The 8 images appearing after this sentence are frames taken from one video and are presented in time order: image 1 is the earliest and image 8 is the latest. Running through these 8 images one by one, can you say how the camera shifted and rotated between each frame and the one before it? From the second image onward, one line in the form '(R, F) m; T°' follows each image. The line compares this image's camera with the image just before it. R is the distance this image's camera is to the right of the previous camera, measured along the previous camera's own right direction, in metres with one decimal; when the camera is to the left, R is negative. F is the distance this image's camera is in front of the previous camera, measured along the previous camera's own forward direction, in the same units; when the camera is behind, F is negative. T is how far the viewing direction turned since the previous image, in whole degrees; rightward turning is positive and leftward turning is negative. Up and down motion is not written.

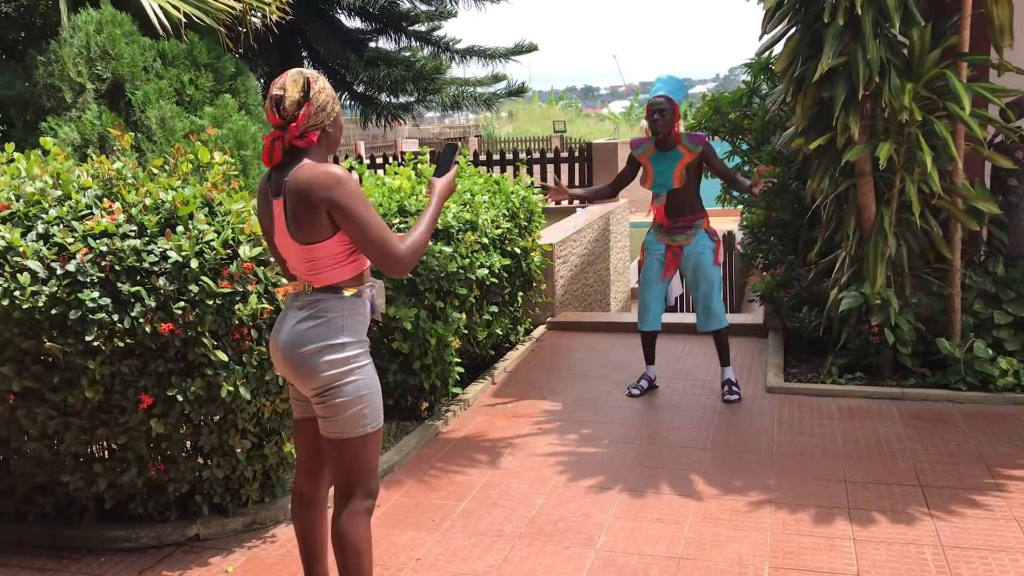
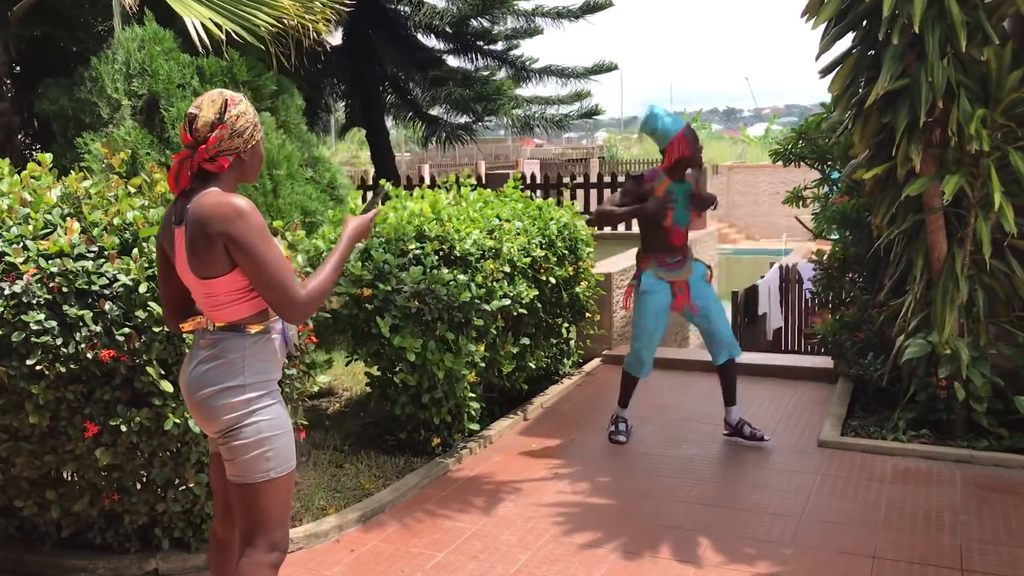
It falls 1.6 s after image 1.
(+0.5, +0.3) m; -8°
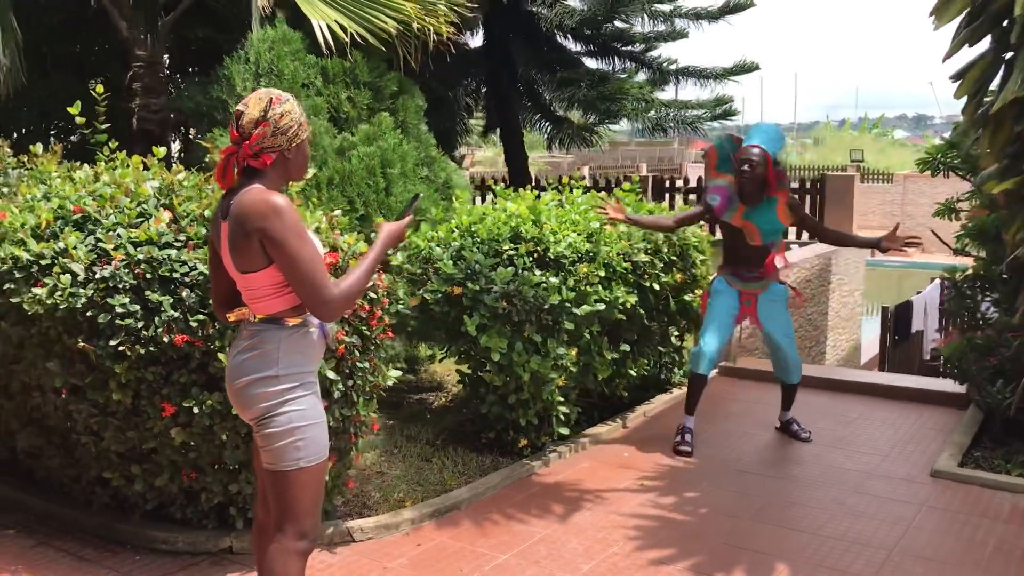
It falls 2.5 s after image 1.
(+0.4, +0.1) m; -10°
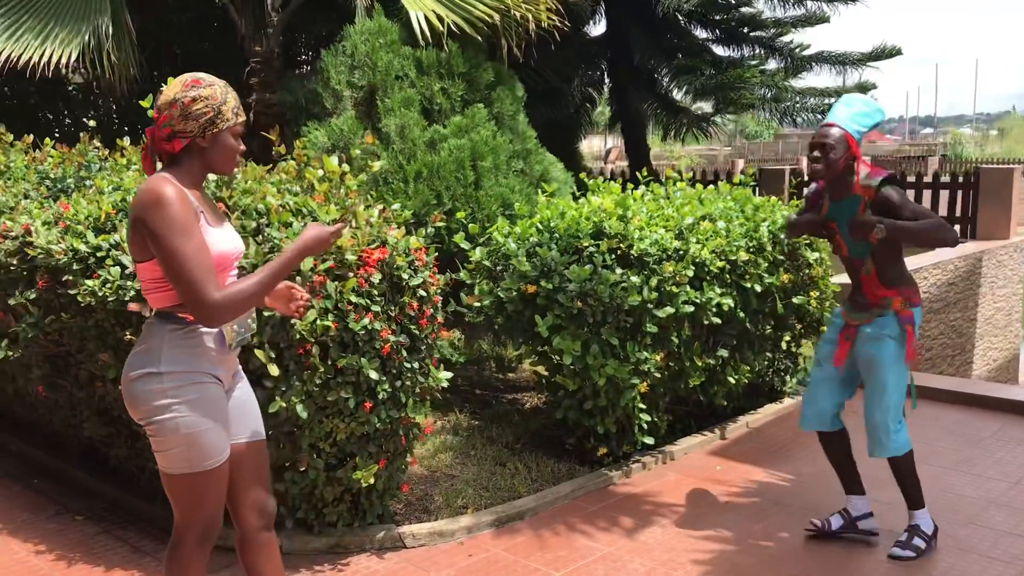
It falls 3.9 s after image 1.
(+0.4, +0.3) m; -9°
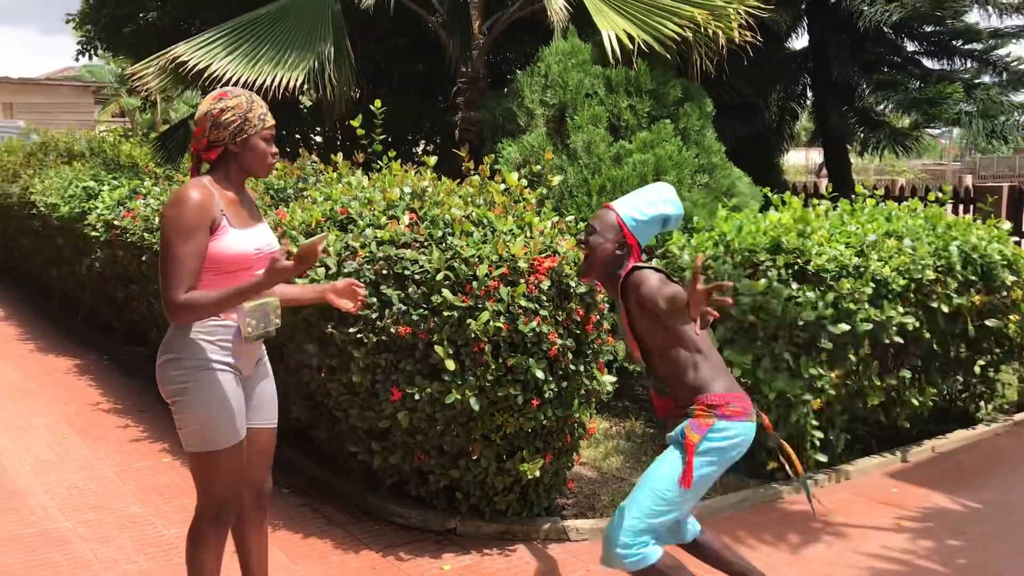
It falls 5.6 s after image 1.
(+0.2, -0.2) m; -12°
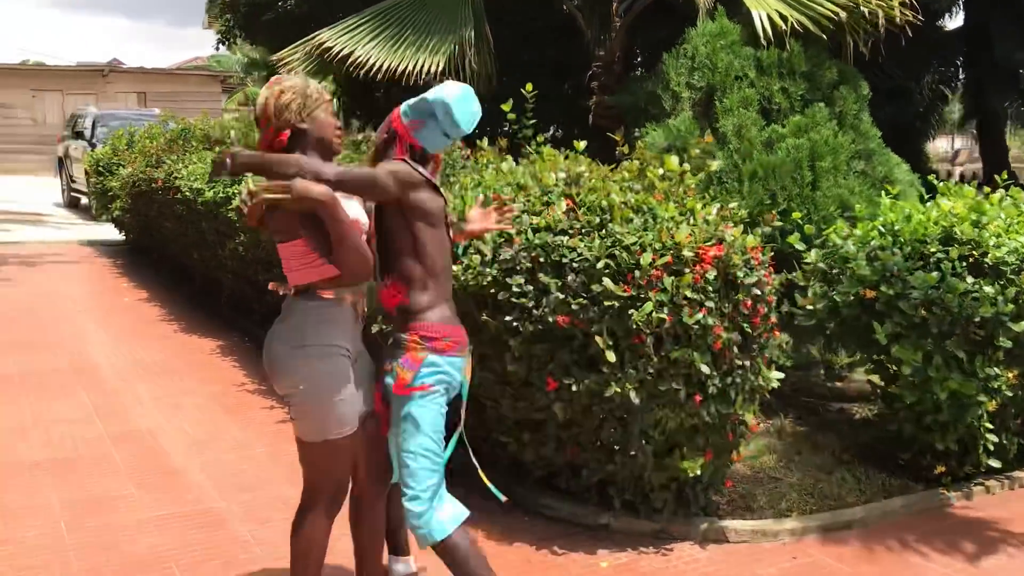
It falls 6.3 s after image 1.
(-0.2, +0.1) m; -6°
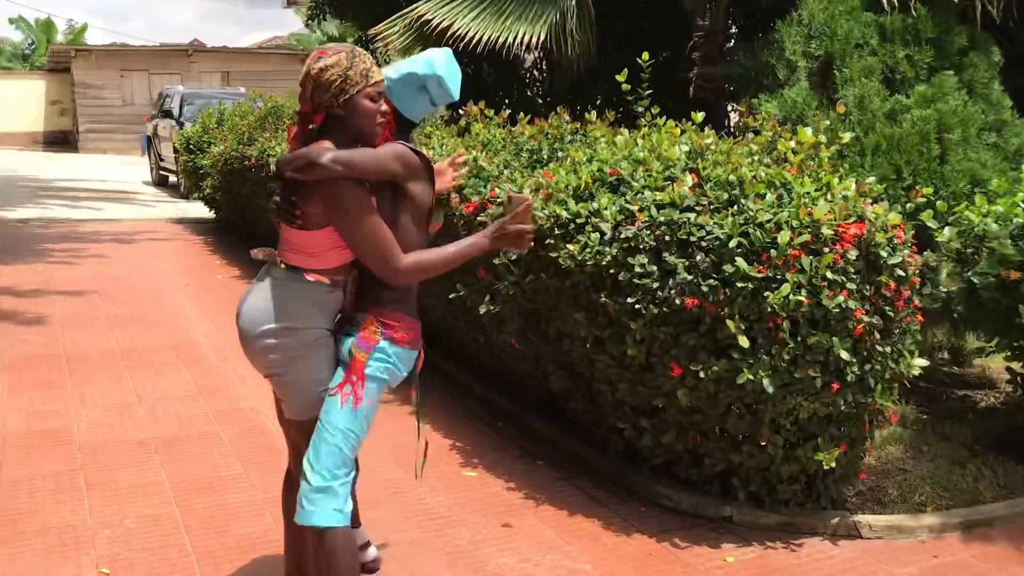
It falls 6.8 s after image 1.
(-0.2, +0.2) m; -4°
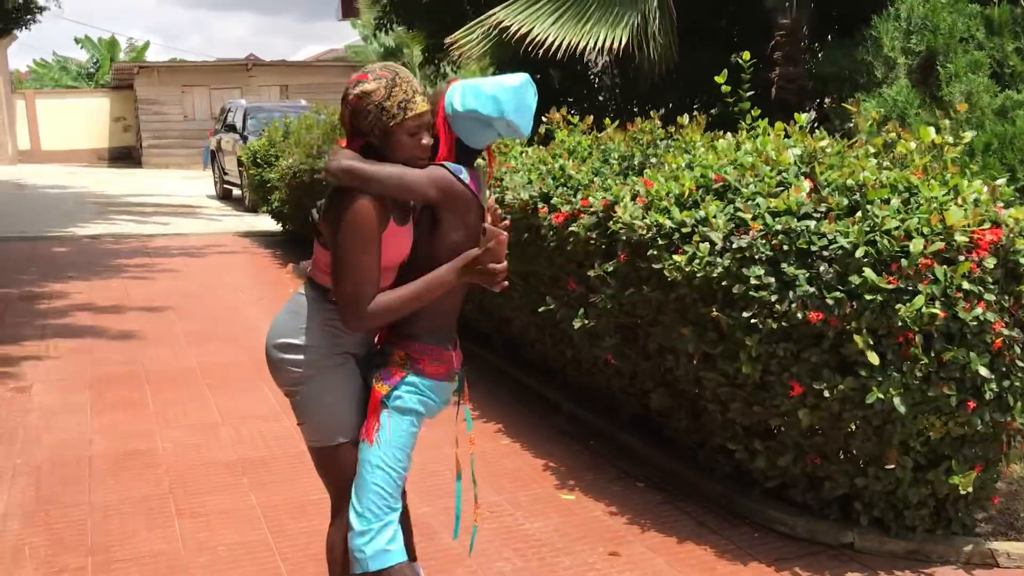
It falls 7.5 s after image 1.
(-0.2, +0.2) m; -3°
